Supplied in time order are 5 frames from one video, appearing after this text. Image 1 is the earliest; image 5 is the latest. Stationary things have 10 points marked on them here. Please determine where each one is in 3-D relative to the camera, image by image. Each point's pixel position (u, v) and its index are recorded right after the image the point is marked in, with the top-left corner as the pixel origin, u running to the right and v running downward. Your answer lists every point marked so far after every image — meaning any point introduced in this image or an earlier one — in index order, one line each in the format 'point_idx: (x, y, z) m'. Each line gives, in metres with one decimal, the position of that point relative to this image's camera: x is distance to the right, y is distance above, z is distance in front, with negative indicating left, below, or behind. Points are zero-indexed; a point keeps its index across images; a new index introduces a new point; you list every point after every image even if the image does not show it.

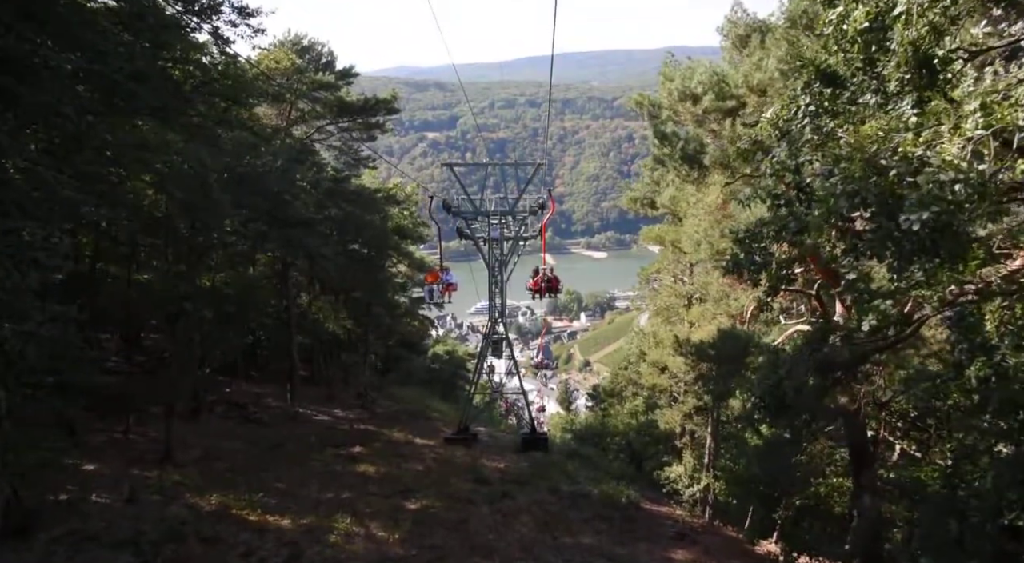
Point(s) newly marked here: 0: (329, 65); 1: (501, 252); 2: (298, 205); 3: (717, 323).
0: (-3.1, +3.7, +14.6) m
1: (-0.2, +0.5, +13.0) m
2: (-2.9, +1.1, +11.6) m
3: (+3.0, -0.6, +12.3) m
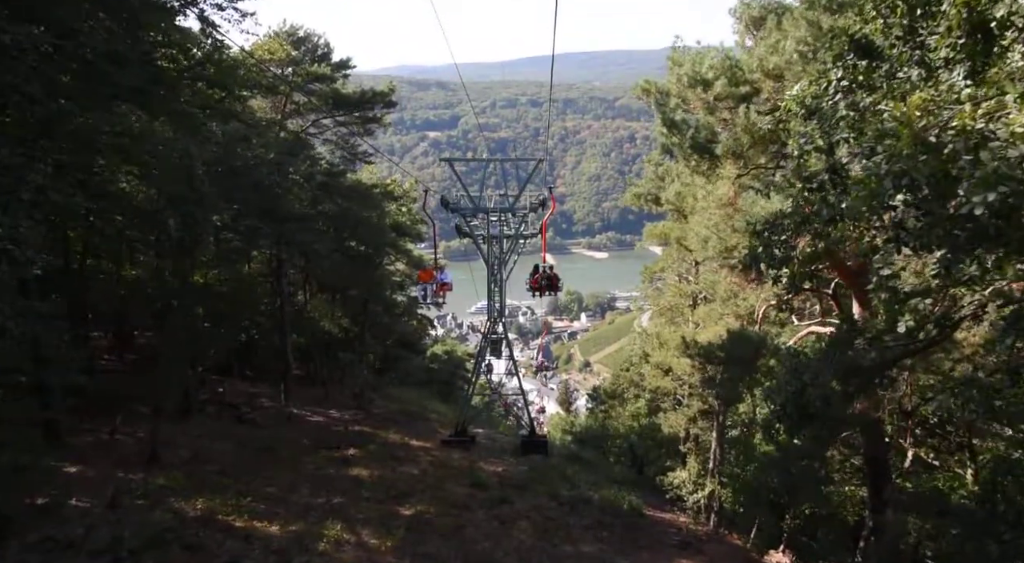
0: (-3.1, +3.8, +14.2) m
1: (-0.2, +0.5, +12.6) m
2: (-2.9, +1.1, +11.3) m
3: (+3.0, -0.6, +11.9) m
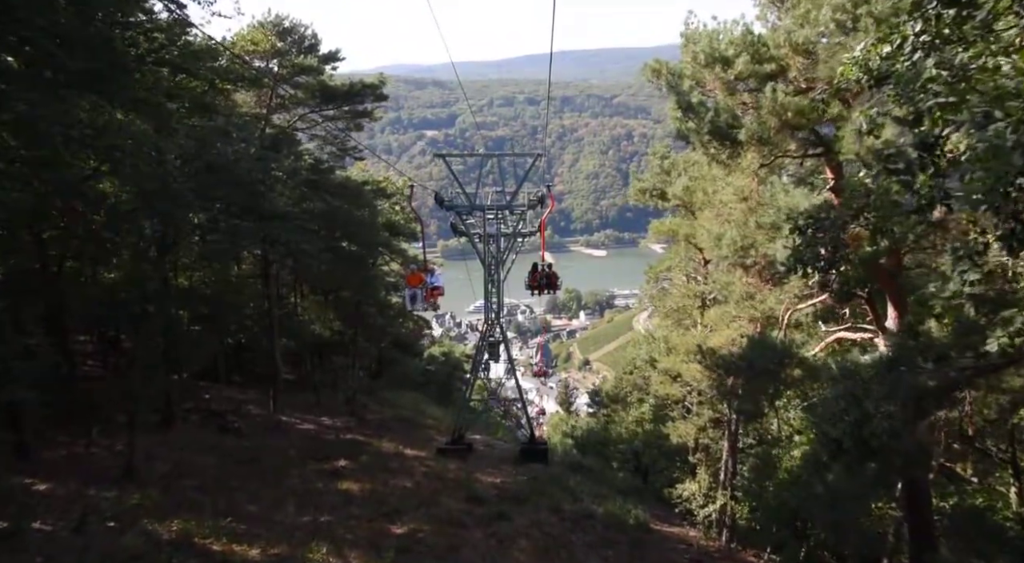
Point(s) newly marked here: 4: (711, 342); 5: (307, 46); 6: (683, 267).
0: (-3.2, +3.7, +13.6) m
1: (-0.2, +0.5, +12.0) m
2: (-3.0, +1.1, +10.7) m
3: (+3.0, -0.6, +11.3) m
4: (+2.7, -0.8, +11.5) m
5: (-3.2, +3.7, +13.4) m
6: (+2.9, +0.3, +14.5) m
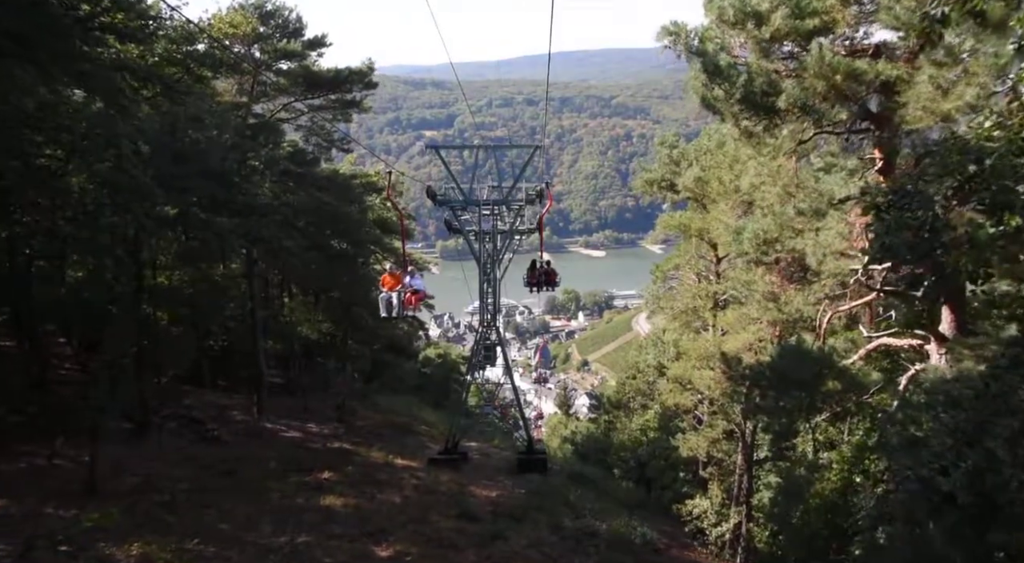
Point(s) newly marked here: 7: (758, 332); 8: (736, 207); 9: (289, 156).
0: (-3.2, +3.7, +12.9) m
1: (-0.3, +0.5, +11.2) m
2: (-3.0, +1.1, +9.9) m
3: (+2.9, -0.6, +10.6) m
4: (+2.7, -0.8, +10.7) m
5: (-3.3, +3.7, +12.6) m
6: (+2.9, +0.3, +13.7) m
7: (+3.0, -0.6, +10.7) m
8: (+3.2, +1.0, +11.7) m
9: (-3.1, +1.8, +12.1) m
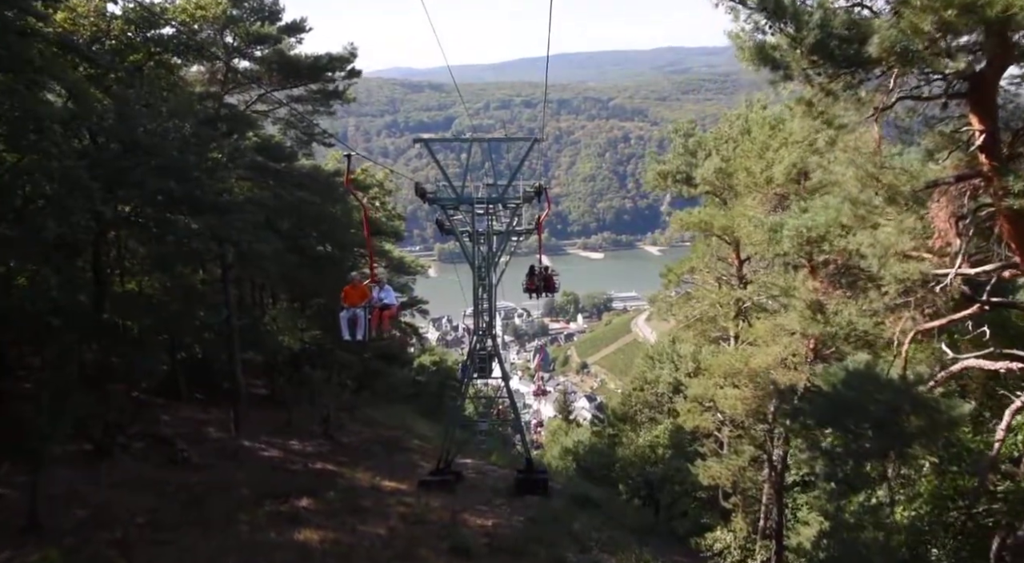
0: (-3.3, +3.7, +11.9) m
1: (-0.3, +0.4, +10.2) m
2: (-3.1, +1.0, +8.9) m
3: (+2.9, -0.7, +9.6) m
4: (+2.6, -0.9, +9.7) m
5: (-3.3, +3.6, +11.6) m
6: (+2.8, +0.2, +12.7) m
7: (+3.0, -0.7, +9.7) m
8: (+3.1, +1.0, +10.7) m
9: (-3.2, +1.7, +11.0) m
